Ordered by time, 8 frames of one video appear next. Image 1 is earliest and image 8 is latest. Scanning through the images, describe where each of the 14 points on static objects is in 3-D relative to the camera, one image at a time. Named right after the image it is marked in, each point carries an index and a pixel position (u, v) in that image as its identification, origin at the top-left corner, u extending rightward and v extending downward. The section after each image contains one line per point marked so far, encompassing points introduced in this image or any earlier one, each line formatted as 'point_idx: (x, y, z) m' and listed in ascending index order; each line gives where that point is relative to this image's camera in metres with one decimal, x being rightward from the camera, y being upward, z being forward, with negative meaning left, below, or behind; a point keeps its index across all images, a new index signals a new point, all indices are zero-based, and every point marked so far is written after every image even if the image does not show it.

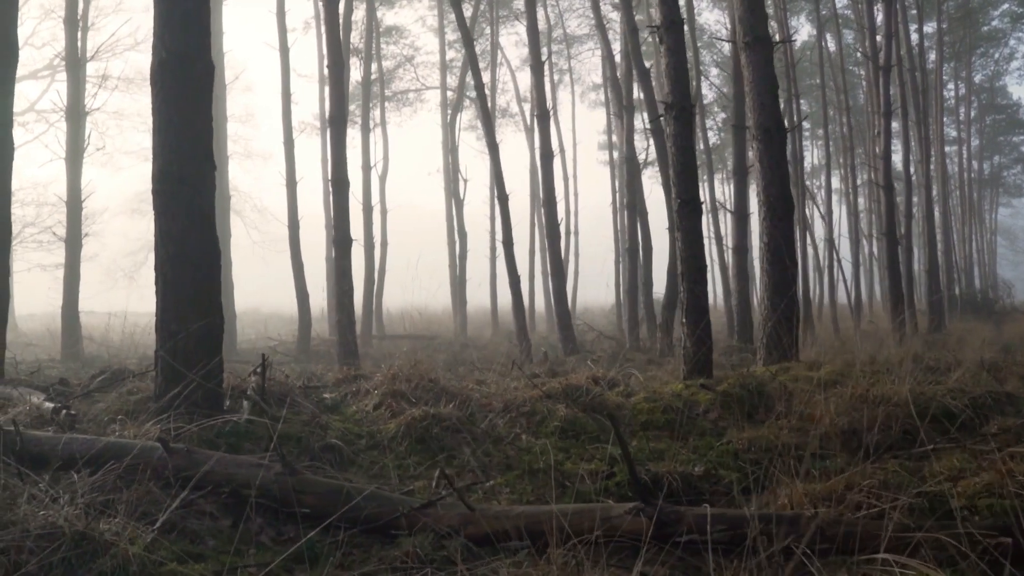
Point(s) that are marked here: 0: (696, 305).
0: (+1.8, -0.2, +7.4) m
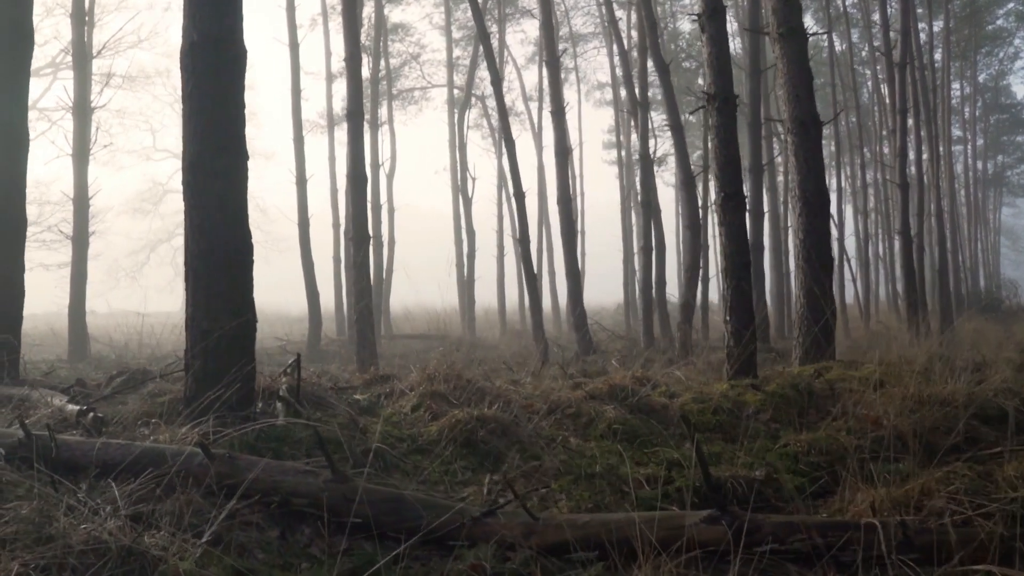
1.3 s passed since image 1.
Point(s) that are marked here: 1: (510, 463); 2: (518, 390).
0: (+2.1, -0.1, +7.1) m
1: (0.0, -1.2, +5.1) m
2: (+0.1, -0.9, +6.7) m
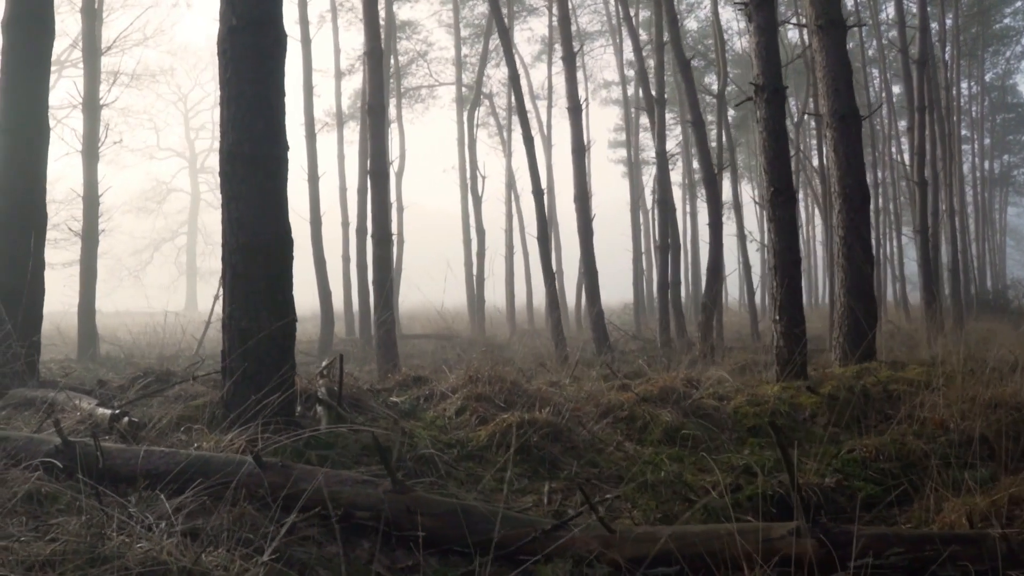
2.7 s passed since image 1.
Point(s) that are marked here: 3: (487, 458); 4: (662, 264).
0: (+2.5, -0.1, +6.9) m
1: (+0.3, -1.1, +4.9) m
2: (+0.4, -0.9, +6.4) m
3: (-0.2, -1.1, +4.9) m
4: (+3.6, +0.6, +18.4) m
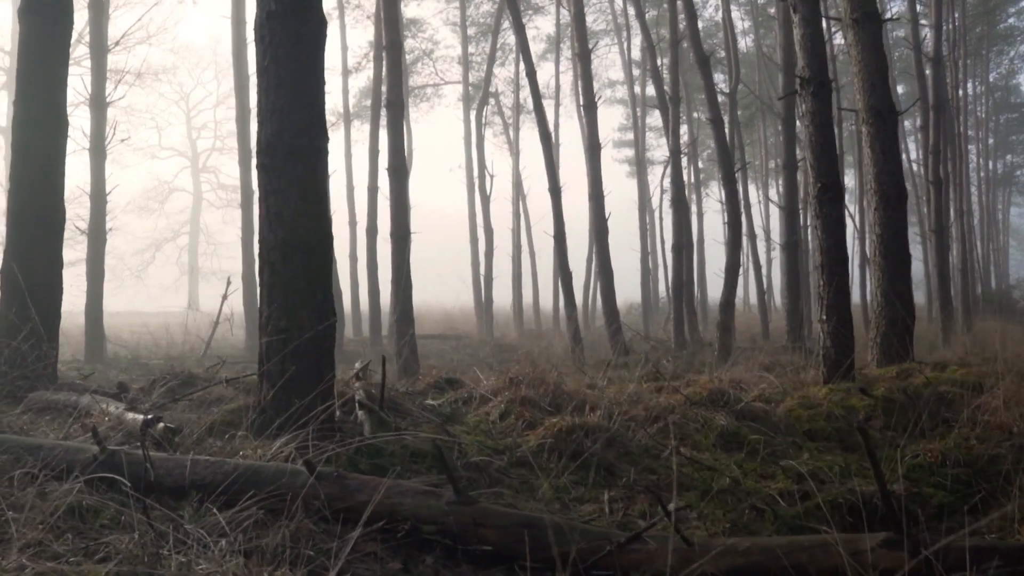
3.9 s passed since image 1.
0: (+2.8, -0.1, +6.6) m
1: (+0.7, -1.1, +4.6) m
2: (+0.7, -0.8, +6.2) m
3: (+0.2, -1.1, +4.7) m
4: (+3.9, +0.6, +18.1) m
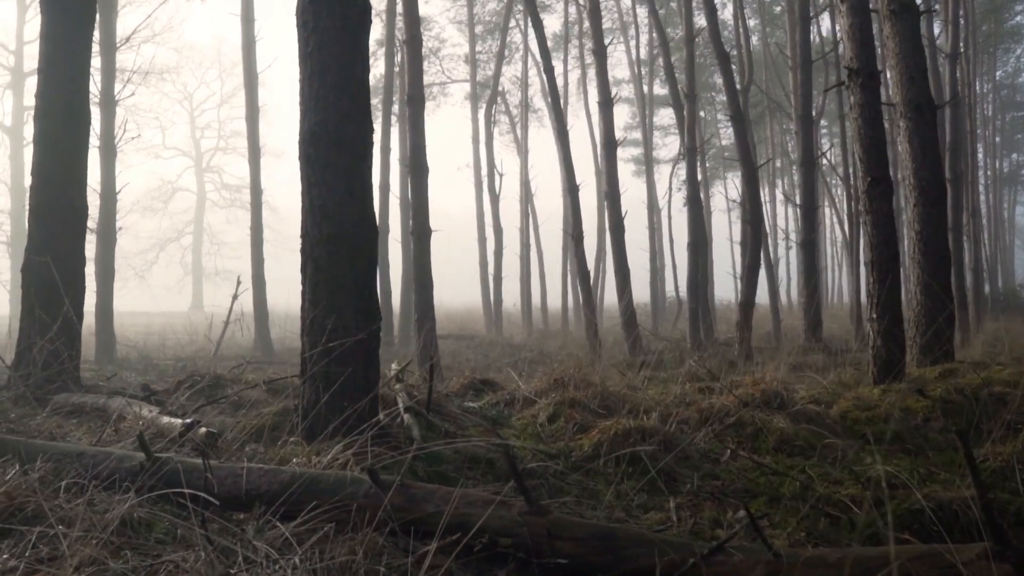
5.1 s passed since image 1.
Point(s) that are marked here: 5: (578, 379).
0: (+3.1, -0.1, +6.4) m
1: (+1.0, -1.1, +4.4) m
2: (+1.1, -0.8, +5.9) m
3: (+0.5, -1.1, +4.5) m
4: (+4.2, +0.6, +17.9) m
5: (+0.5, -0.7, +5.8) m
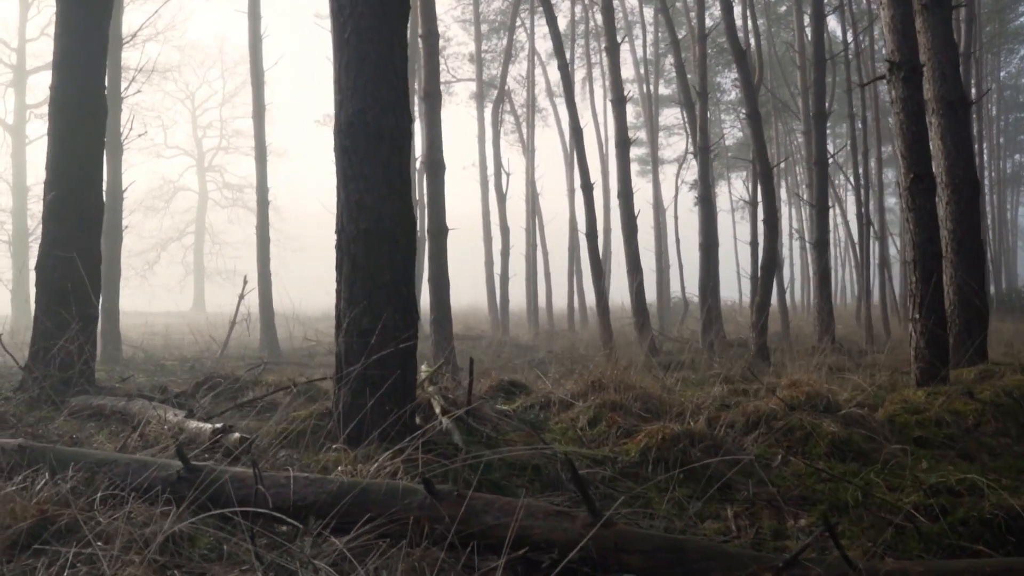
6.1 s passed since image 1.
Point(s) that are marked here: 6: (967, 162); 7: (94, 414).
0: (+3.4, -0.1, +6.2) m
1: (+1.3, -1.1, +4.2) m
2: (+1.3, -0.8, +5.7) m
3: (+0.7, -1.1, +4.3) m
4: (+4.4, +0.6, +17.7) m
5: (+0.7, -0.7, +5.6) m
6: (+4.9, +1.4, +8.3) m
7: (-2.9, -0.9, +5.3) m
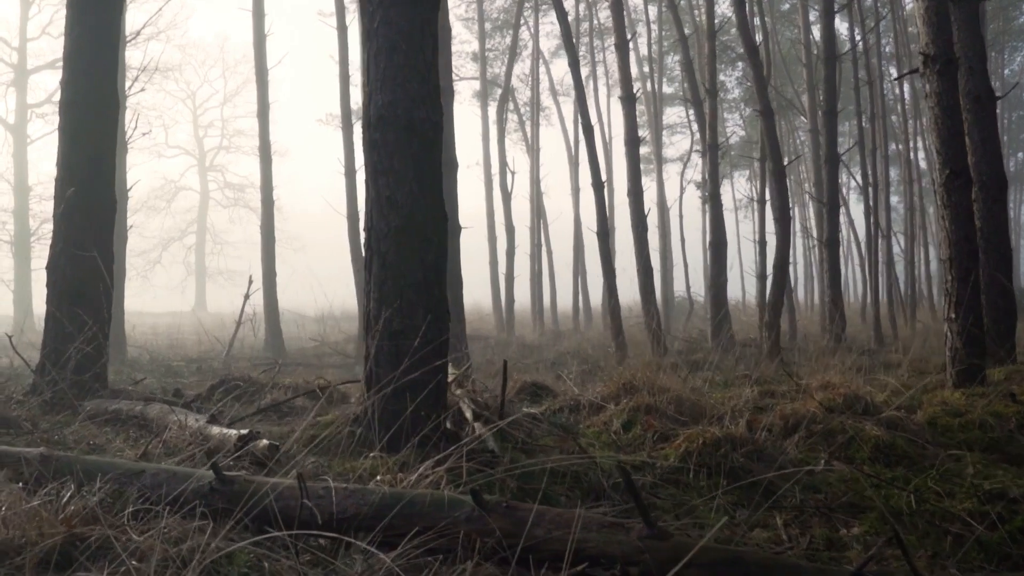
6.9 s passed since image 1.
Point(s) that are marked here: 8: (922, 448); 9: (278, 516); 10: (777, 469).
0: (+3.6, -0.1, +6.0) m
1: (+1.5, -1.1, +4.0) m
2: (+1.5, -0.8, +5.6) m
3: (+0.9, -1.0, +4.1) m
4: (+4.6, +0.6, +17.6) m
5: (+0.9, -0.7, +5.4) m
6: (+5.1, +1.4, +8.2) m
7: (-2.7, -0.9, +5.1) m
8: (+2.5, -1.0, +4.8) m
9: (-0.9, -0.8, +2.9) m
10: (+1.5, -1.0, +4.3) m
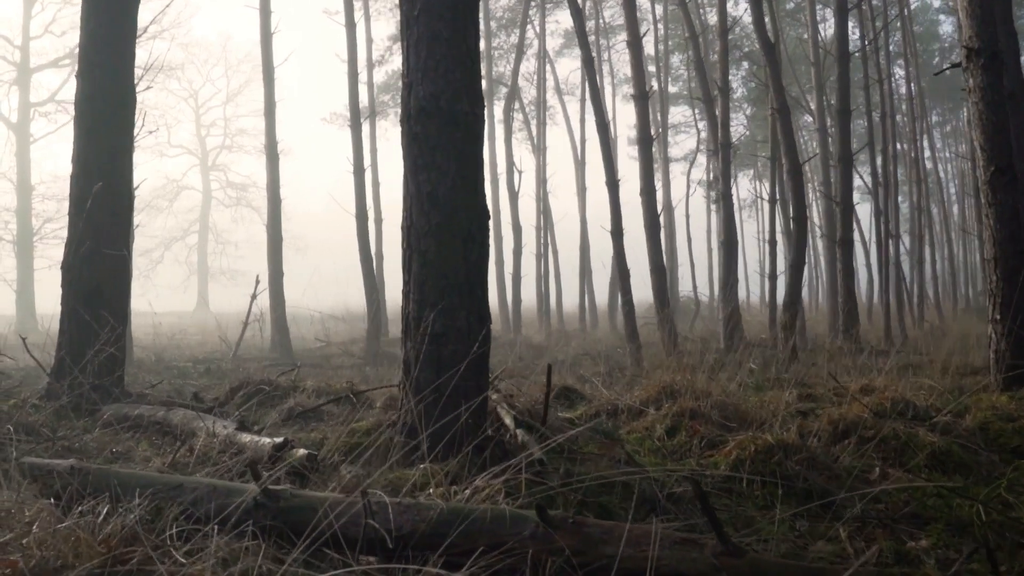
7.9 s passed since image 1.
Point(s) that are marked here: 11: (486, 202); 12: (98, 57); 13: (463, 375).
0: (+3.8, -0.1, +5.9) m
1: (+1.7, -1.1, +3.9) m
2: (+1.8, -0.8, +5.4) m
3: (+1.2, -1.0, +3.9) m
4: (+4.8, +0.6, +17.4) m
5: (+1.2, -0.7, +5.2) m
6: (+5.3, +1.4, +8.0) m
7: (-2.4, -0.9, +5.0) m
8: (+2.8, -1.0, +4.6) m
9: (-0.6, -0.8, +2.7) m
10: (+1.7, -1.0, +4.1) m
11: (-0.1, +0.4, +4.0) m
12: (-3.3, +1.9, +6.1) m
13: (-0.2, -0.4, +3.8) m
